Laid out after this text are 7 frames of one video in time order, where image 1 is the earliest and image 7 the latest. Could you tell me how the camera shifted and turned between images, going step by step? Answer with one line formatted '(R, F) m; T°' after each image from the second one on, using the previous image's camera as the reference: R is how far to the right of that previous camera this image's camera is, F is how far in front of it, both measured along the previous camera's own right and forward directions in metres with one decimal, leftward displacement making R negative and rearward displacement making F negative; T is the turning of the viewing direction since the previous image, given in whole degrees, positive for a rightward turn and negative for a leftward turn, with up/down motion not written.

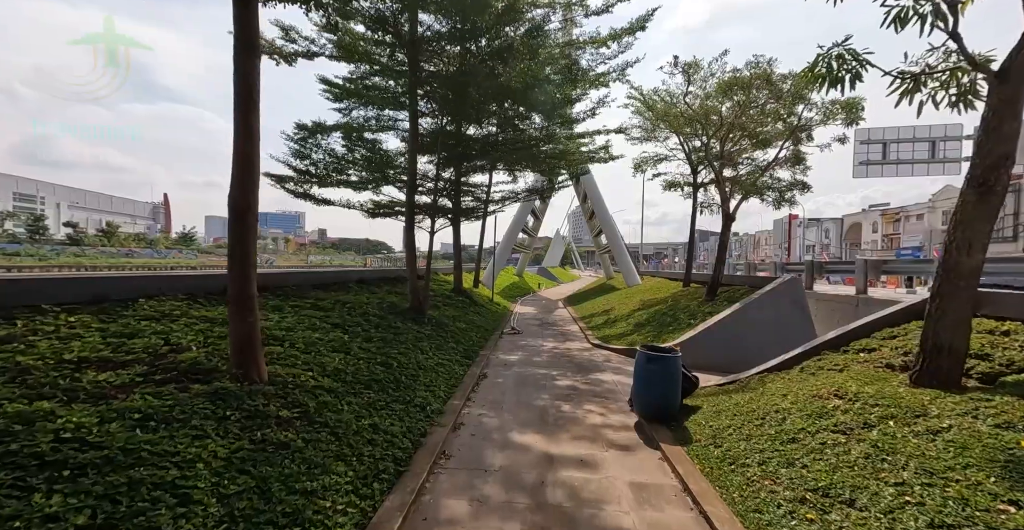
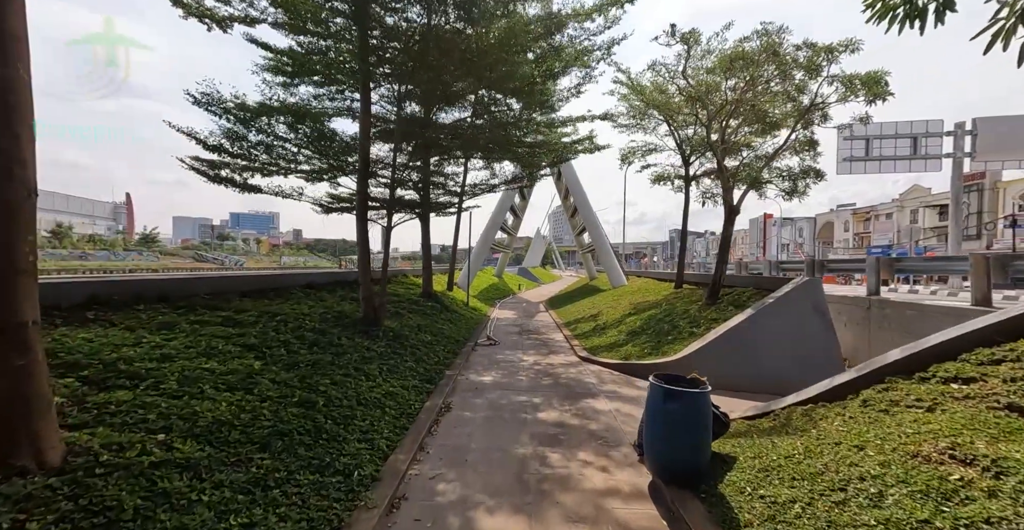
(+0.1, +1.4) m; +3°
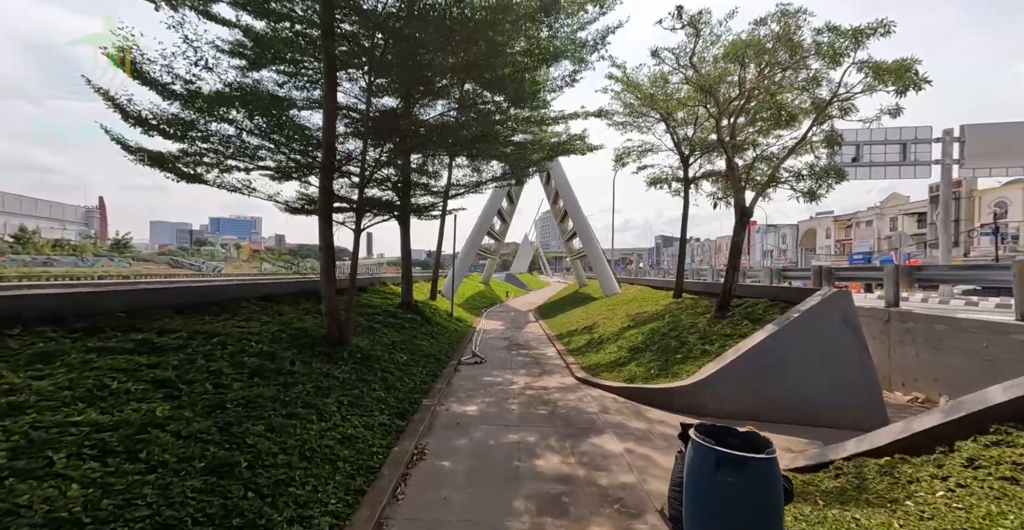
(0.0, +1.0) m; +2°
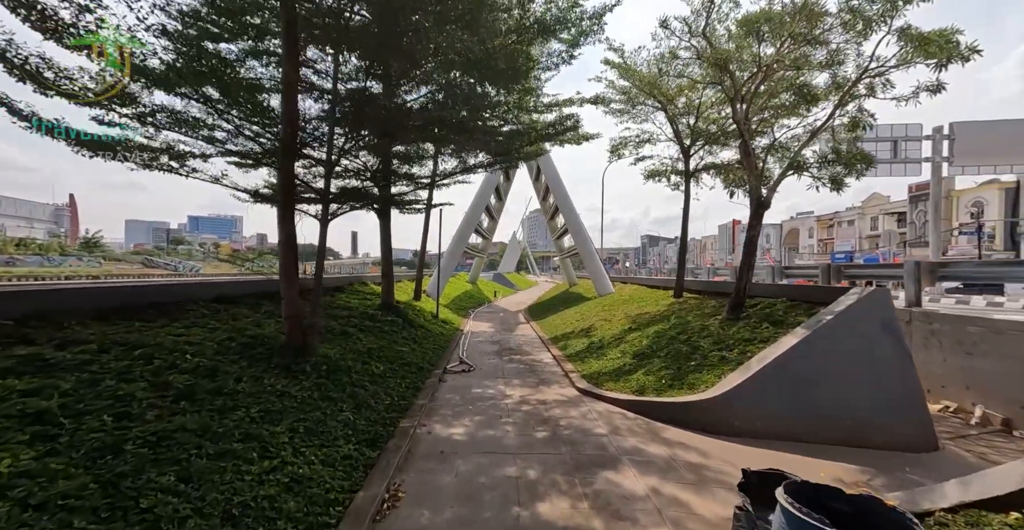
(-0.1, +0.9) m; +2°
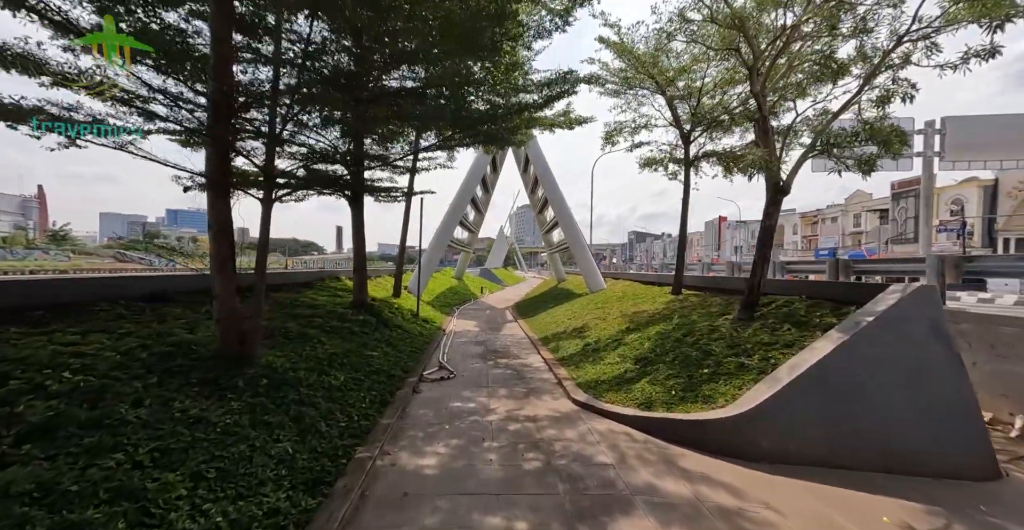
(0.0, +0.9) m; +2°
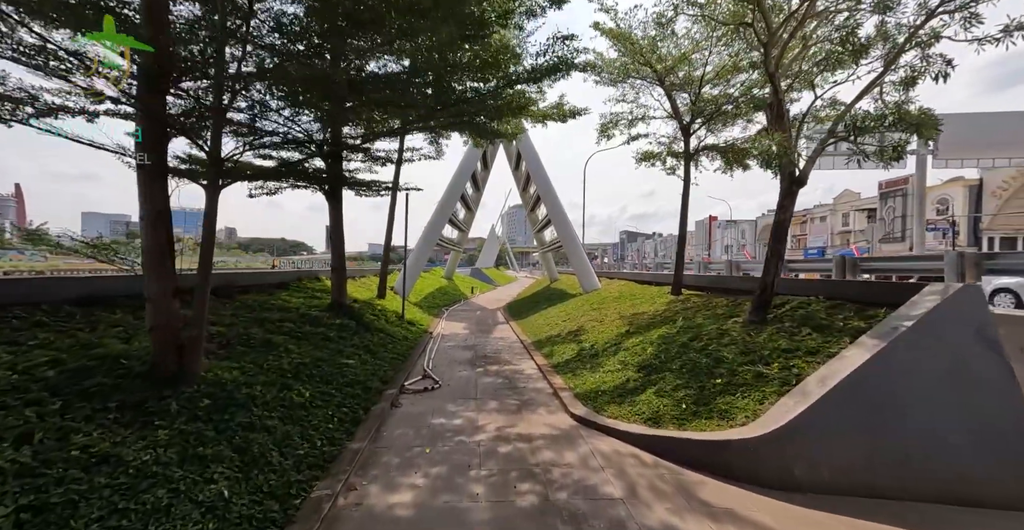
(0.0, +0.6) m; +1°
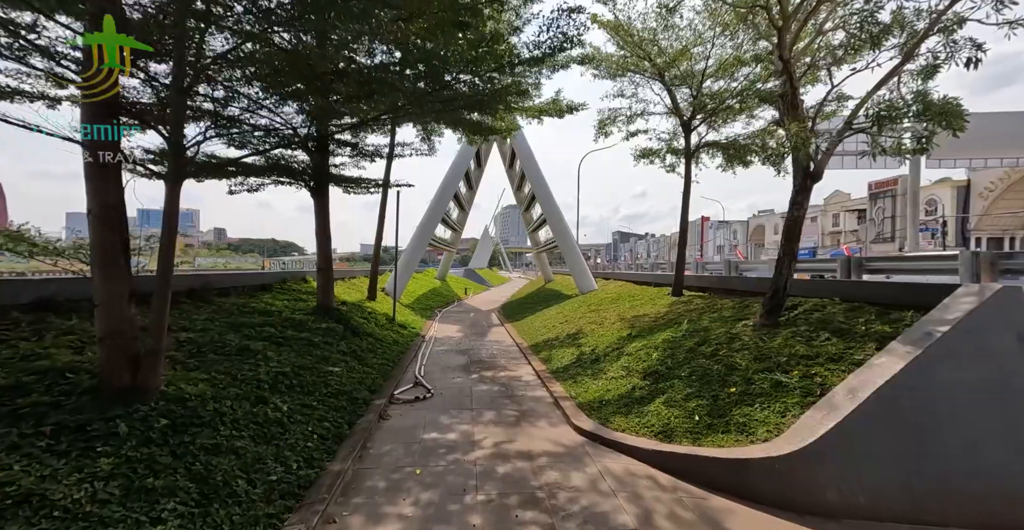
(-0.1, +0.4) m; +1°
